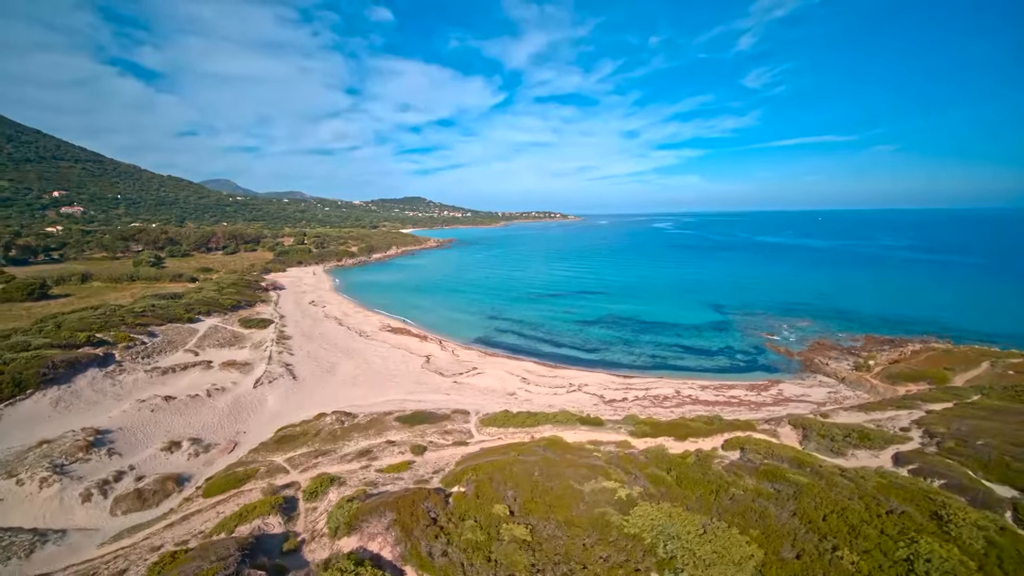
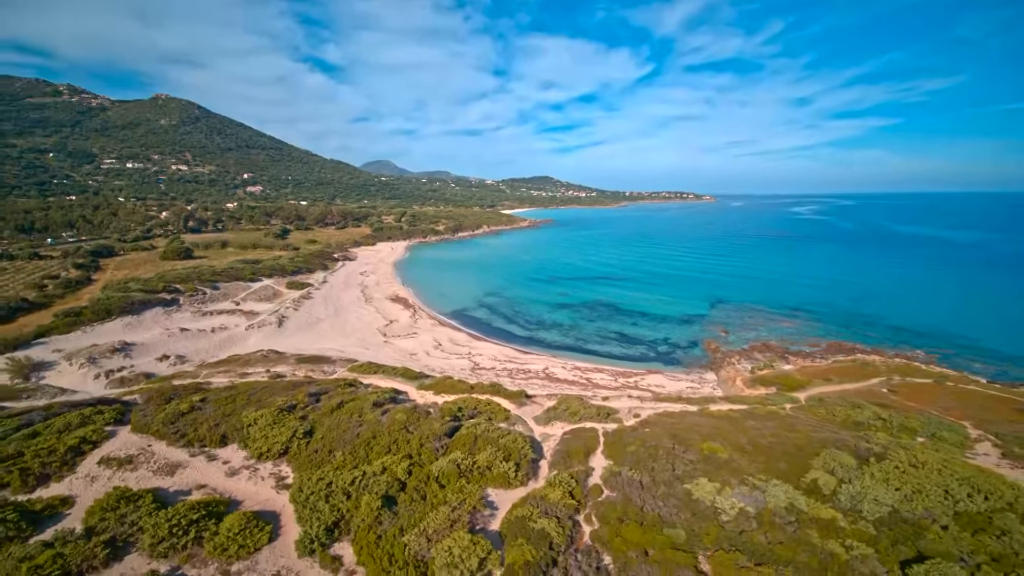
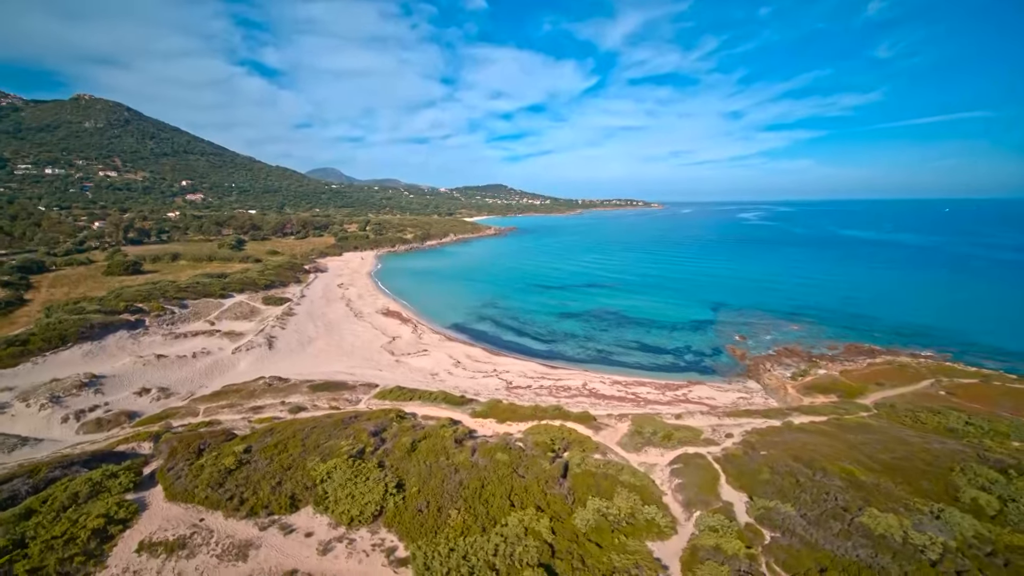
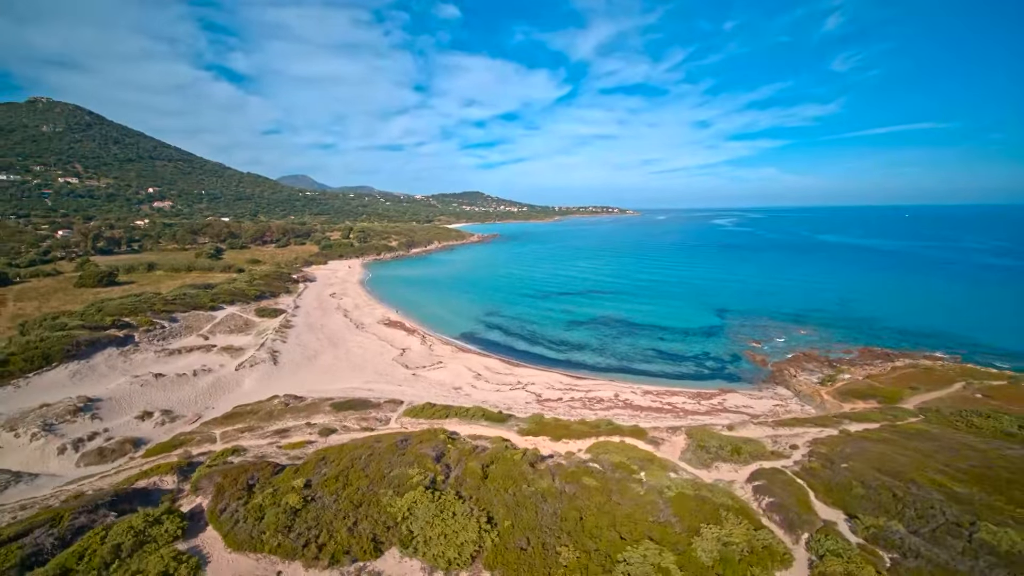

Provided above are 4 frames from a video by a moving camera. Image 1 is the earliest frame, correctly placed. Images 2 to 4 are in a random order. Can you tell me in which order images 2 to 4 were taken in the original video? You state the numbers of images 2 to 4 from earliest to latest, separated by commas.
4, 3, 2
